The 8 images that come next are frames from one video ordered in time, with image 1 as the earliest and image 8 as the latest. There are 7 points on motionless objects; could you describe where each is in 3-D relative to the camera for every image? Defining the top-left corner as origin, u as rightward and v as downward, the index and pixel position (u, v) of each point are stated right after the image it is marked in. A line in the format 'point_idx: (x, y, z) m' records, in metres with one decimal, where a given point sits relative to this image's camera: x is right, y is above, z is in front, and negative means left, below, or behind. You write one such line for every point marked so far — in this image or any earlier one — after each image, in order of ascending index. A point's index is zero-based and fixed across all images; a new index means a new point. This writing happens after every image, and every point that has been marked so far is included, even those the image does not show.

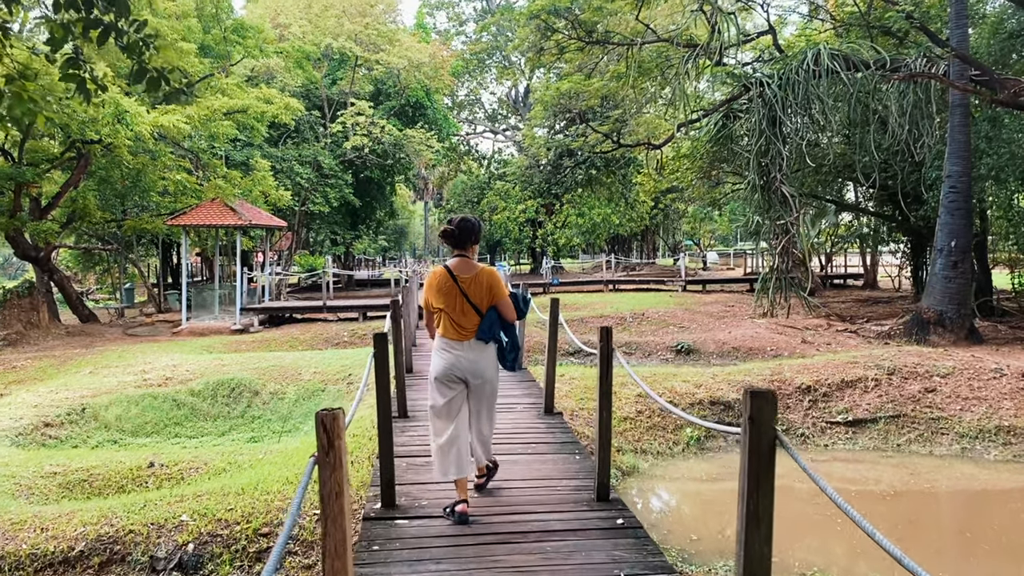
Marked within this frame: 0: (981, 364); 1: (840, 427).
0: (+5.8, -0.9, +11.1) m
1: (+3.6, -1.6, +10.0) m
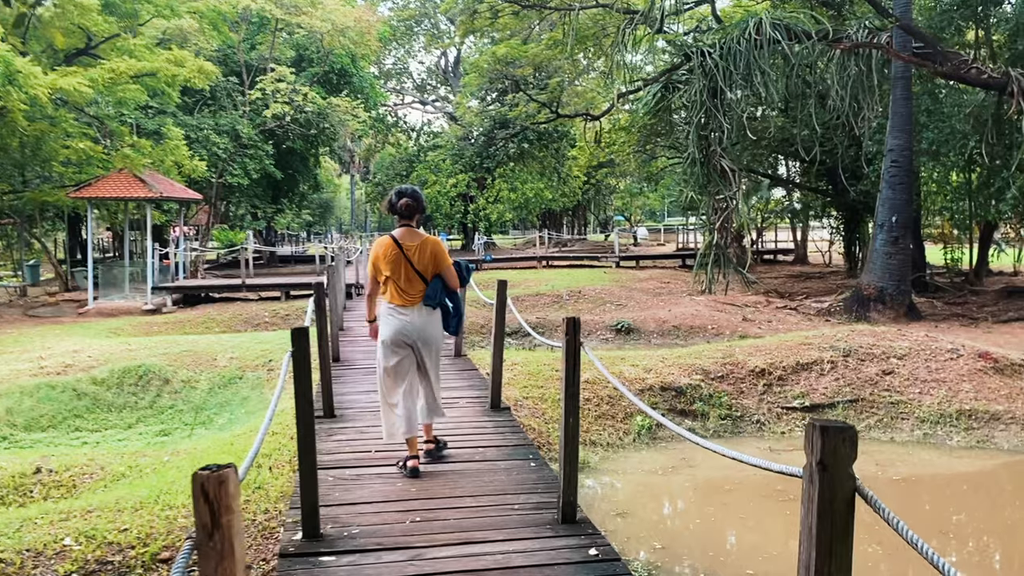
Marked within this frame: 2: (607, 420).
0: (+5.0, -0.7, +10.6) m
1: (+3.0, -1.3, +9.4) m
2: (+1.0, -1.3, +9.1) m
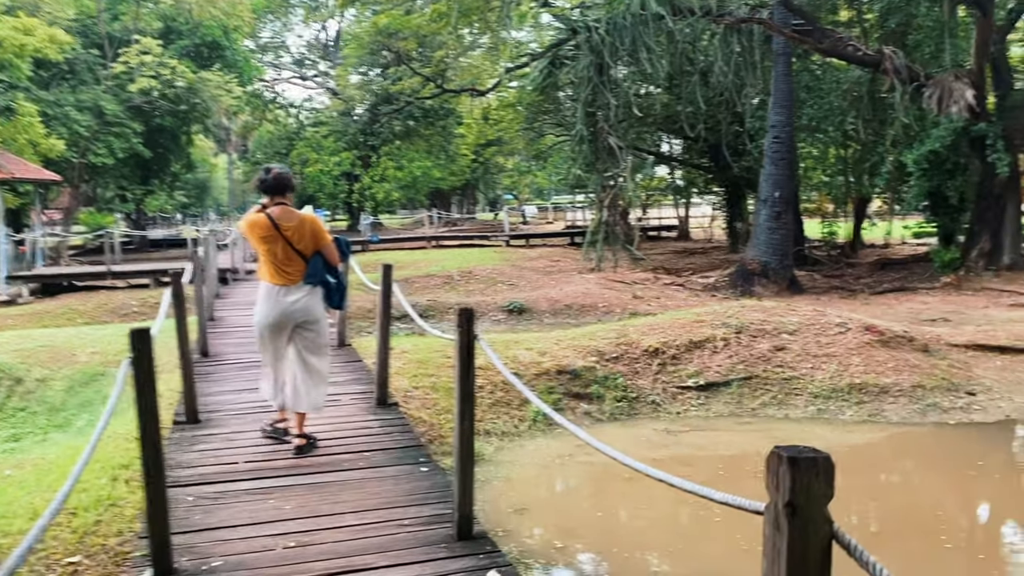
0: (+3.7, -0.4, +10.7) m
1: (+1.9, -1.1, +9.3) m
2: (-0.1, -1.2, +8.7) m
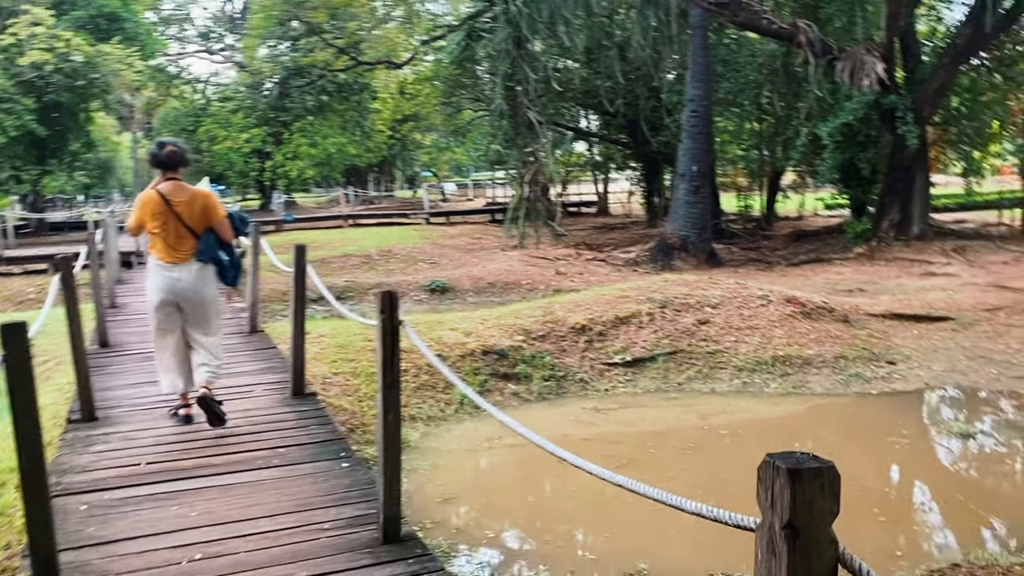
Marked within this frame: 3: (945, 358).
0: (+2.8, 0.0, +10.7) m
1: (+1.1, -0.8, +9.1) m
2: (-0.8, -1.0, +8.3) m
3: (+4.7, -0.8, +9.7) m
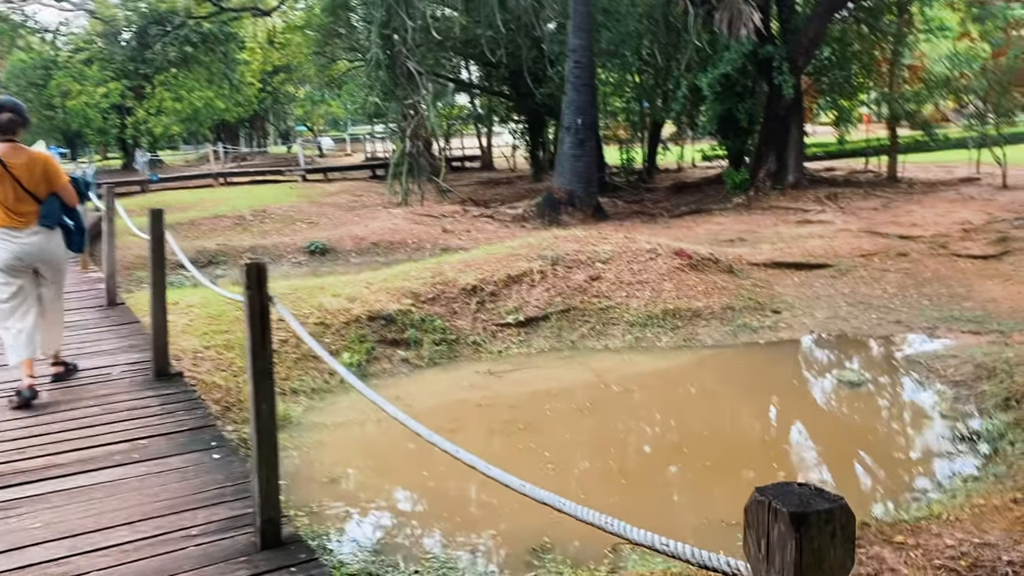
0: (+1.5, +0.5, +10.6) m
1: (0.0, -0.4, +8.9) m
2: (-1.8, -0.7, +7.9) m
3: (+3.5, -0.2, +9.8) m
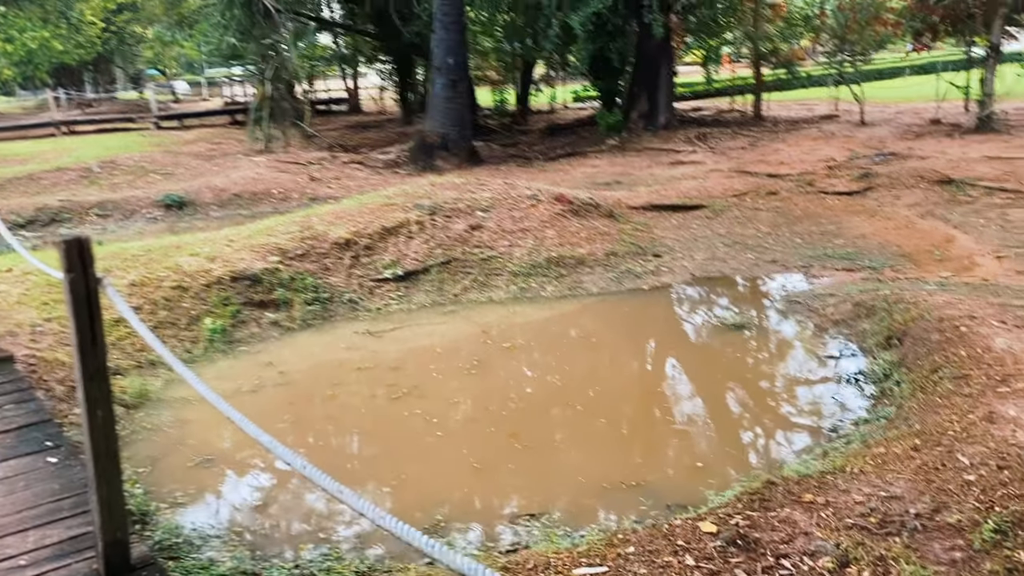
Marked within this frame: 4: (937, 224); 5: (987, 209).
0: (0.0, +1.1, +10.2) m
1: (-1.2, 0.0, +8.4) m
2: (-2.8, -0.3, +7.2) m
3: (+2.1, +0.5, +9.8) m
4: (+4.8, +0.7, +10.1) m
5: (+5.6, +0.9, +10.5) m
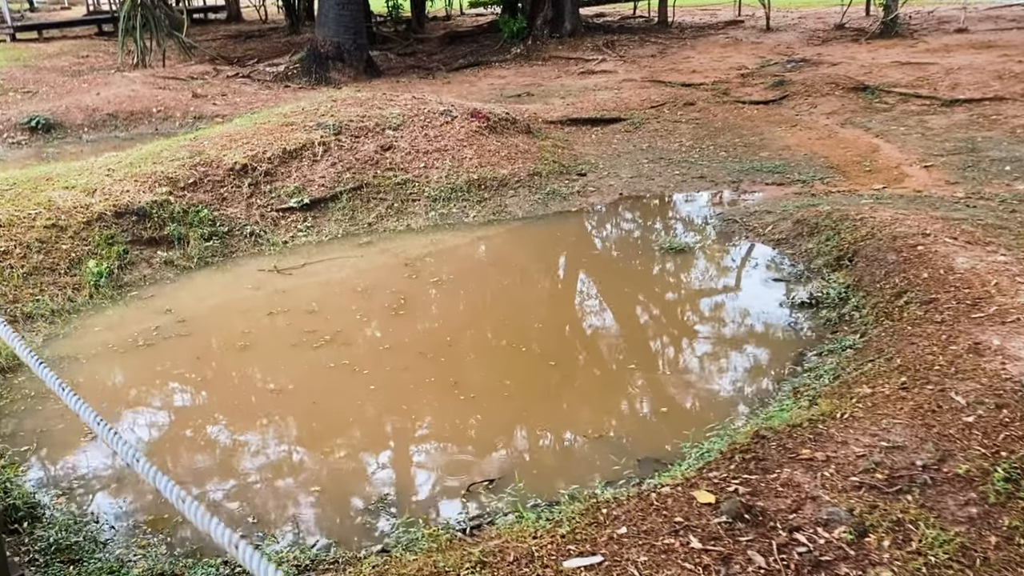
0: (-0.9, +1.9, +9.5) m
1: (-1.9, +0.6, +7.6) m
2: (-3.3, +0.1, +6.3) m
3: (+1.2, +1.3, +9.4) m
4: (+3.8, +1.7, +9.9) m
5: (+4.6, +2.0, +10.4) m
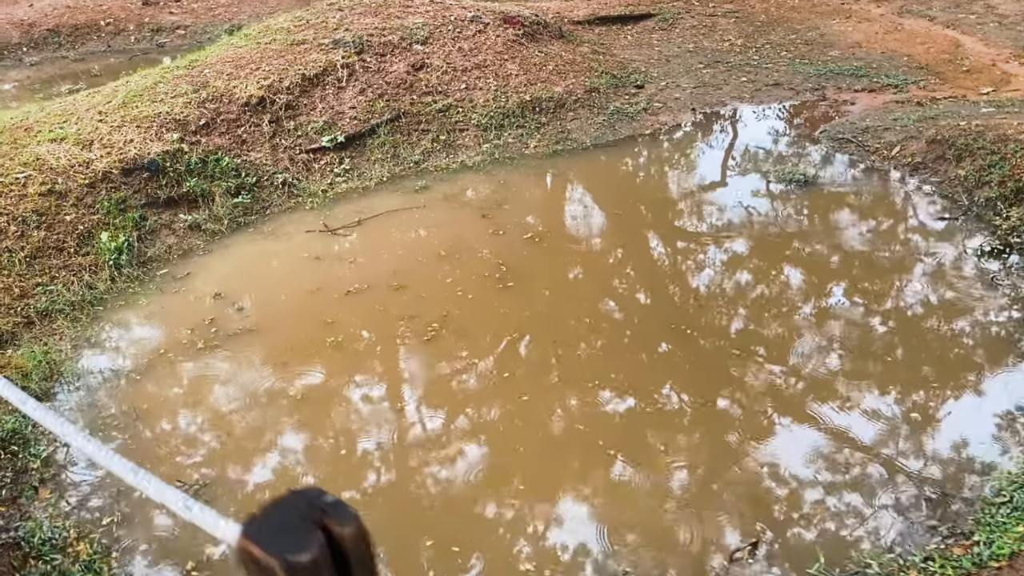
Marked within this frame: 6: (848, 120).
0: (-0.6, +2.5, +8.2) m
1: (-1.3, +0.9, +6.5) m
2: (-2.6, +0.2, +5.1) m
3: (+1.6, +2.0, +8.3) m
4: (+4.1, +2.7, +8.9) m
5: (+4.8, +3.0, +9.5) m
6: (+2.5, +1.3, +6.8) m
